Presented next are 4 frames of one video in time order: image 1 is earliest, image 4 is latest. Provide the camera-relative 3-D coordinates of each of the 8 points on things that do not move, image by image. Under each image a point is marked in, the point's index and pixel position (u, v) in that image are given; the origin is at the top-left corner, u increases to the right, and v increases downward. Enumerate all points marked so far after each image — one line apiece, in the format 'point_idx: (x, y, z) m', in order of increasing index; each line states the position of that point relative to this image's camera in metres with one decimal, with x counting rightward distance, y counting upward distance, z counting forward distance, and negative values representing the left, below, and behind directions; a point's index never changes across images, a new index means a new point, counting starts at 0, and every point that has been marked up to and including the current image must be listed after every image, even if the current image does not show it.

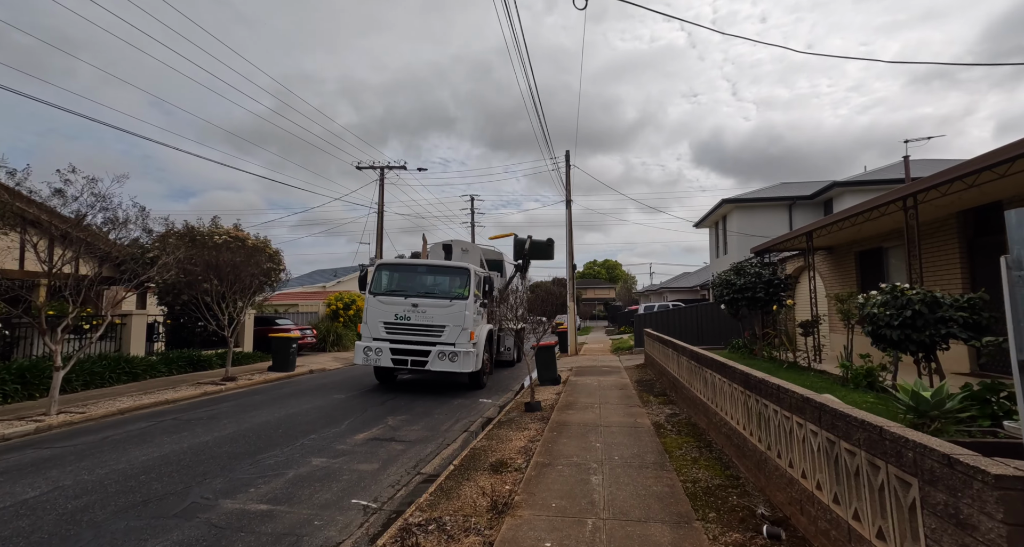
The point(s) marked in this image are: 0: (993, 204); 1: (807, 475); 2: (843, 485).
0: (+8.9, +1.3, +8.9) m
1: (+2.2, -1.5, +3.5) m
2: (+2.1, -1.3, +3.0) m
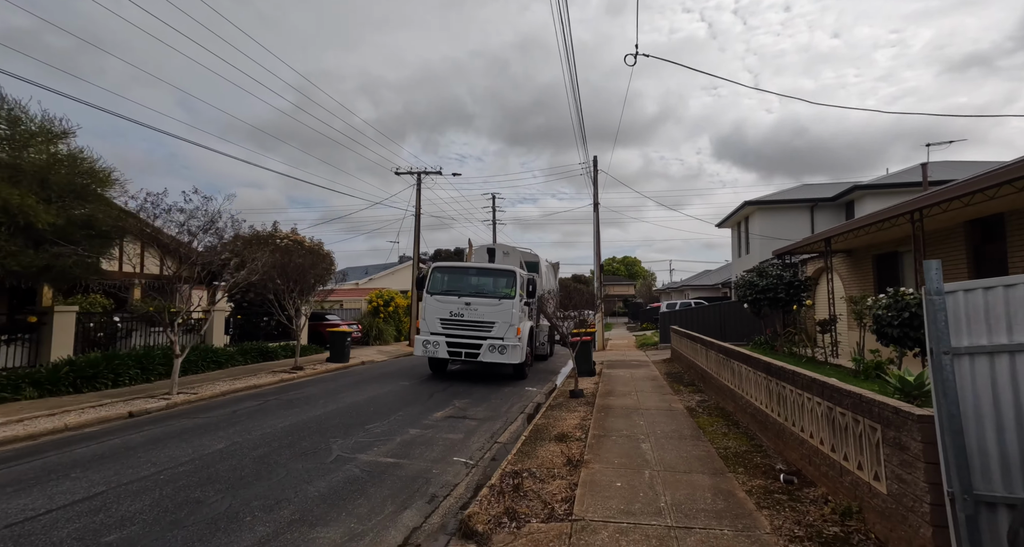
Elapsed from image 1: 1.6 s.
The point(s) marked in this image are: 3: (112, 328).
0: (+9.9, +1.2, +9.9) m
1: (+3.0, -1.6, +4.8) m
2: (+2.9, -1.4, +4.3) m
3: (-10.1, -1.4, +12.5) m
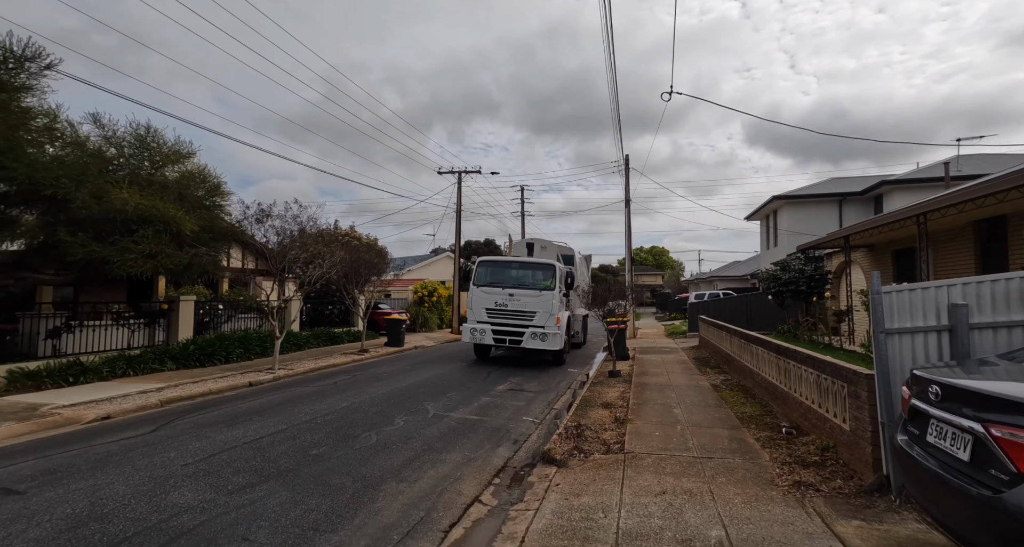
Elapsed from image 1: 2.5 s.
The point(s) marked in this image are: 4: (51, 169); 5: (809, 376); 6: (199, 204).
0: (+11.0, +1.3, +11.0) m
1: (+3.9, -1.6, +6.3) m
2: (+3.7, -1.4, +5.8) m
3: (-8.8, -1.2, +14.6) m
4: (-8.2, +1.9, +8.6) m
5: (+3.8, -1.3, +6.2) m
6: (-7.5, +1.7, +11.6) m
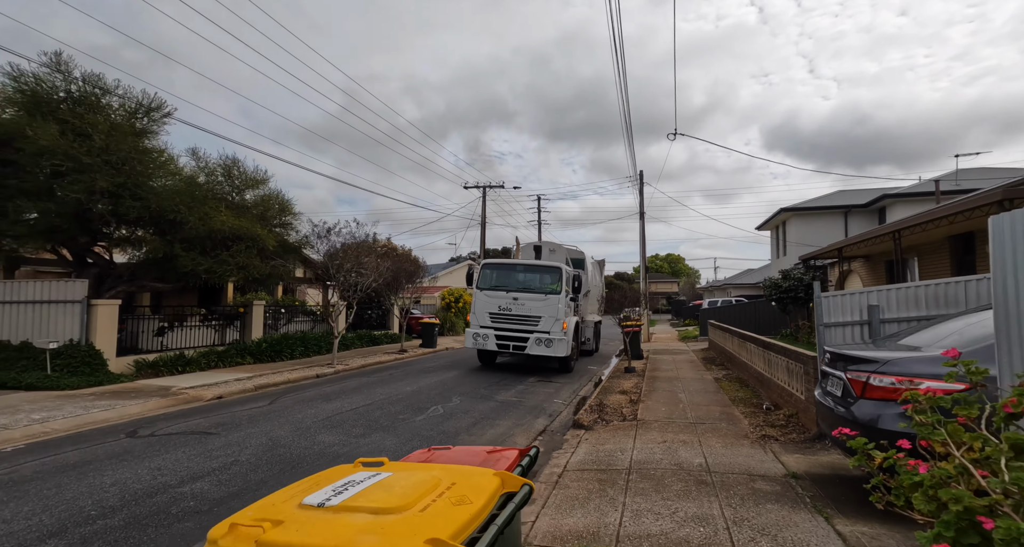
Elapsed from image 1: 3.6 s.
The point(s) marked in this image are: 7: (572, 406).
0: (+11.8, +1.1, +12.4) m
1: (+4.5, -1.8, +8.0) m
2: (+4.3, -1.6, +7.4) m
3: (-8.0, -1.5, +16.7) m
4: (-7.5, +1.7, +10.7) m
5: (+4.4, -1.5, +7.9) m
6: (-6.8, +1.5, +13.6) m
7: (+1.2, -2.6, +9.4) m
